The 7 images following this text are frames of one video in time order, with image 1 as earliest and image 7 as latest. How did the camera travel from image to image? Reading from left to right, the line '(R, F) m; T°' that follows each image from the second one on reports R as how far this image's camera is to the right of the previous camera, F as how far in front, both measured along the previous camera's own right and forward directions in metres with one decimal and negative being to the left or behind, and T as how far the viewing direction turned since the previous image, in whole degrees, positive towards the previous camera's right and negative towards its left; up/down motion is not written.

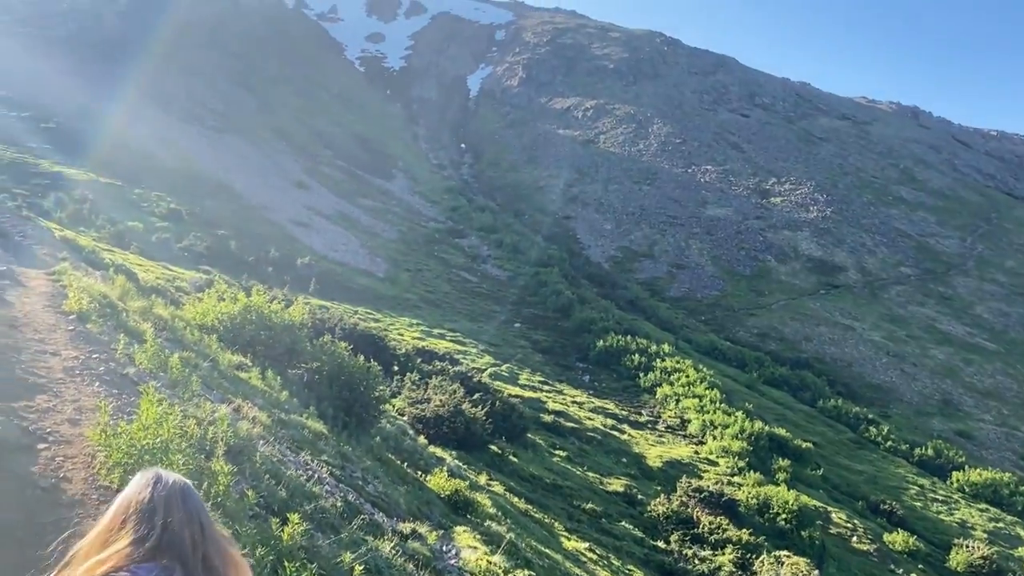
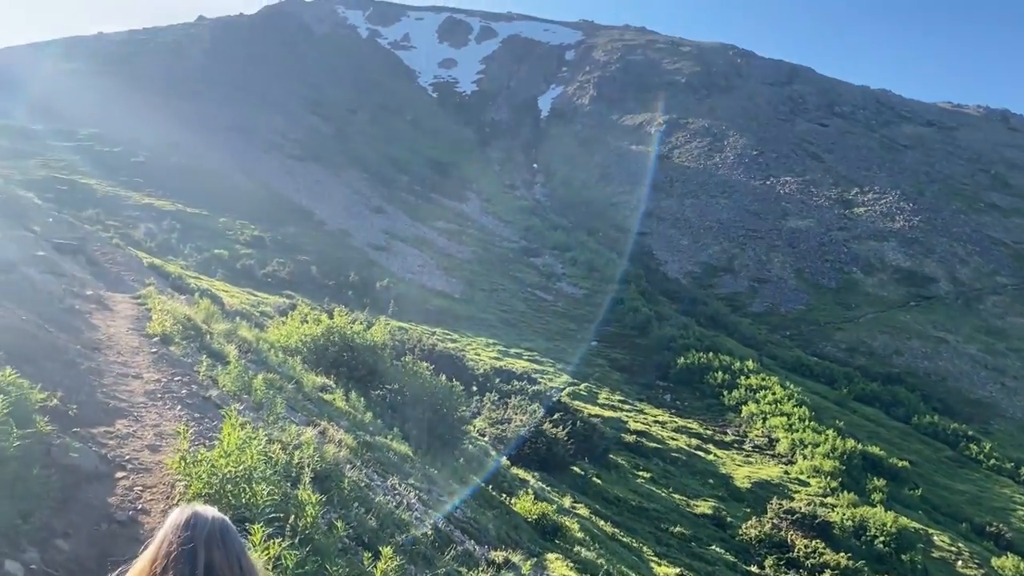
(-0.3, +0.8) m; -5°
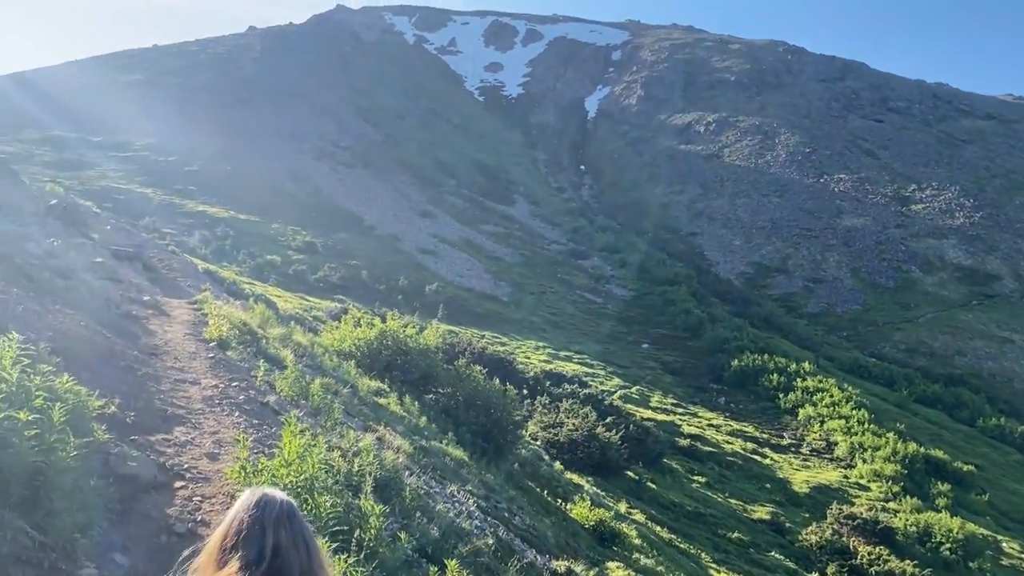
(-0.2, +0.4) m; -3°
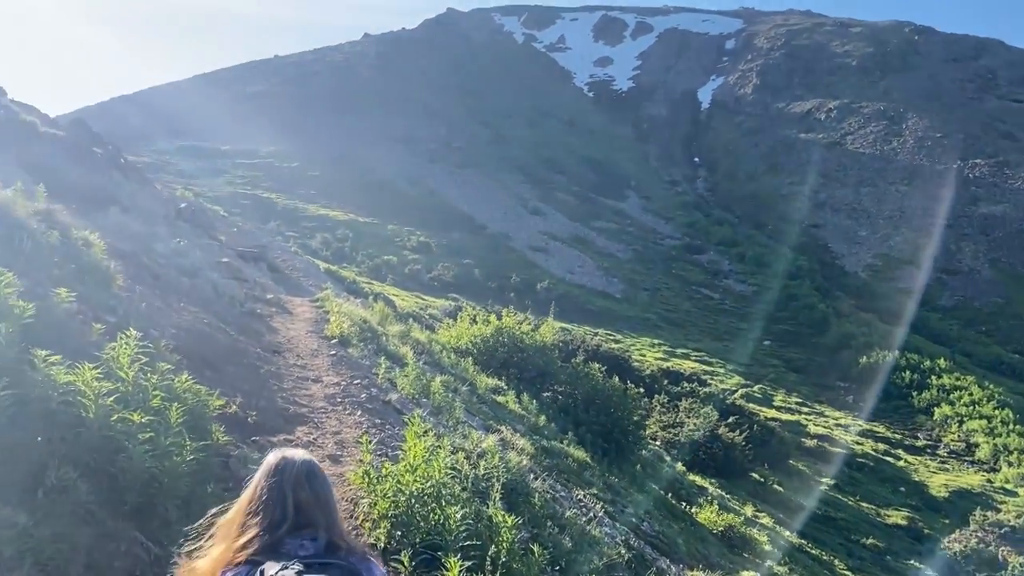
(-0.2, +0.7) m; -7°
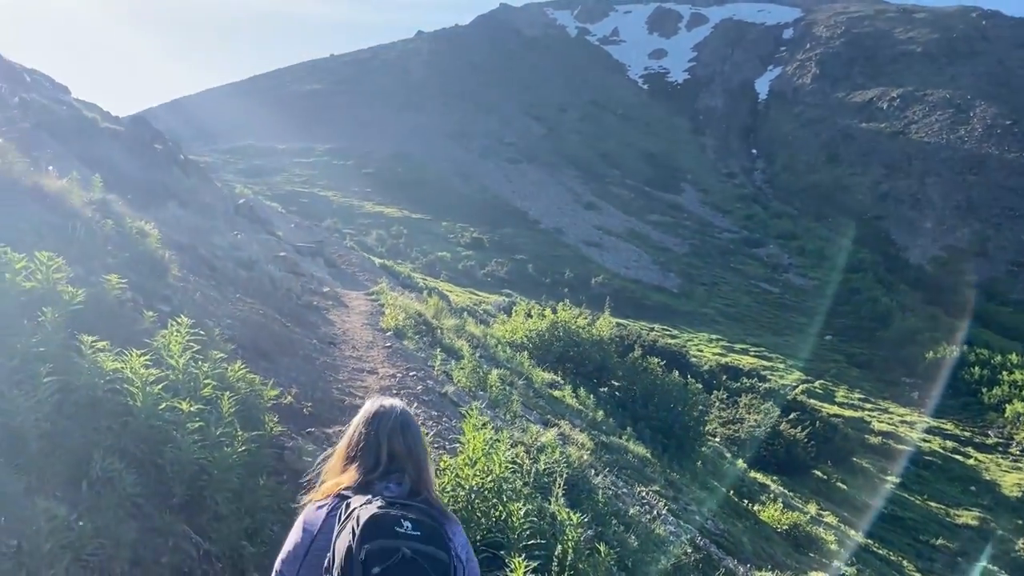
(-0.1, +0.4) m; -4°
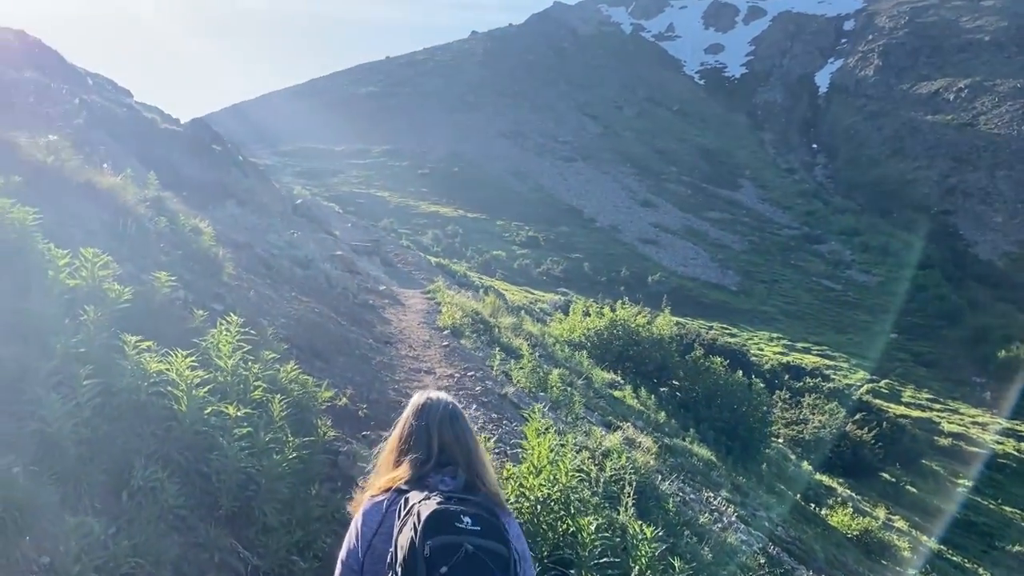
(-0.1, +0.4) m; -4°
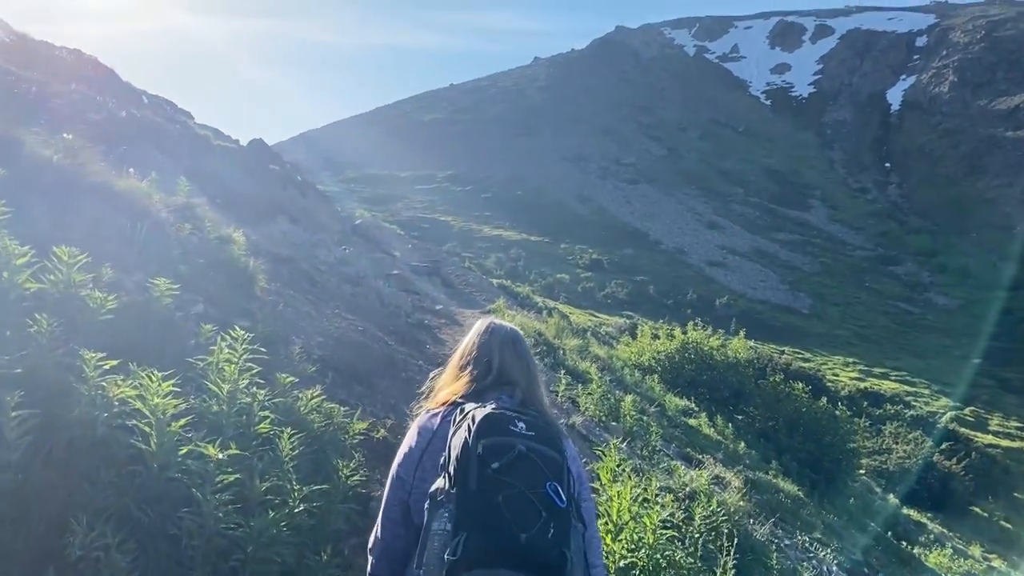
(0.0, +1.2) m; -4°
